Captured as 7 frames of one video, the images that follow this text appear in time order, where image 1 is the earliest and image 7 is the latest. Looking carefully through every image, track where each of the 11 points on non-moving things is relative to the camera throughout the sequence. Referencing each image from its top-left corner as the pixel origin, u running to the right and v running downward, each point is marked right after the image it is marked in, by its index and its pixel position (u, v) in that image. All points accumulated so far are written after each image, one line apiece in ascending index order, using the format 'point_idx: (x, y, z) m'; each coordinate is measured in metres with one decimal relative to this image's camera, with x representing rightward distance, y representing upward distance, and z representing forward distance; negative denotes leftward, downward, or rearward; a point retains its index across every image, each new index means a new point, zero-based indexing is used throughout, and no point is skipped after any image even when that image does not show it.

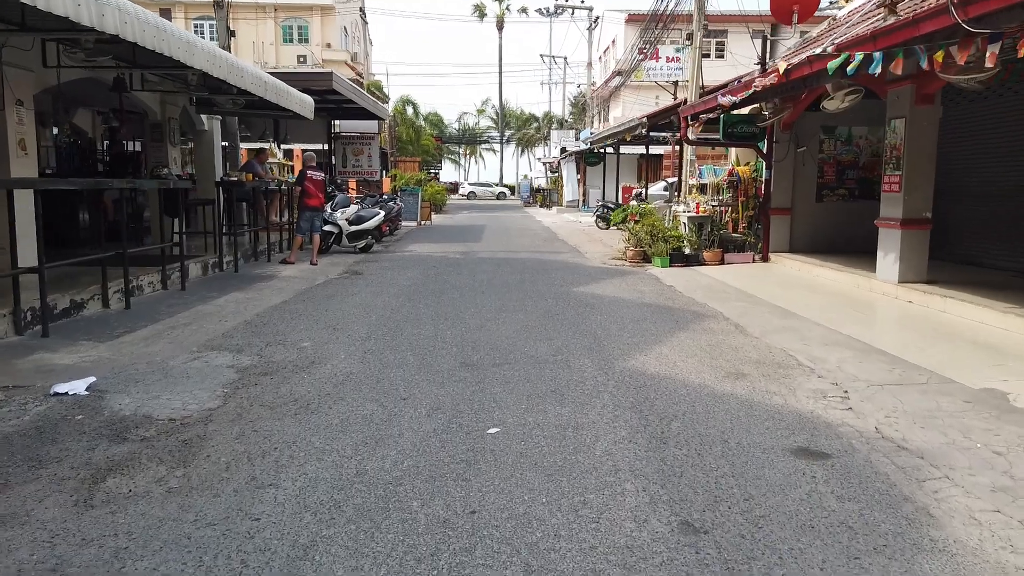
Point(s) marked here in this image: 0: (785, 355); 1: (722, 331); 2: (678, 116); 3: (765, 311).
0: (+2.4, -0.6, +6.3) m
1: (+2.1, -0.4, +7.3) m
2: (+3.8, +4.0, +16.7) m
3: (+3.0, -0.3, +8.5) m
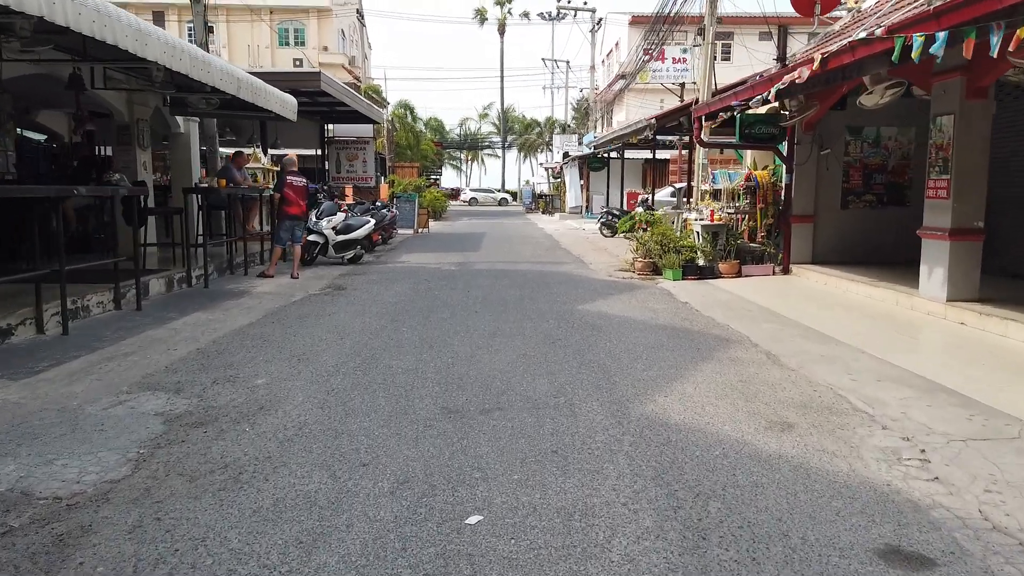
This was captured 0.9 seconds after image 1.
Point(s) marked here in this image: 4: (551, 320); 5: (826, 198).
0: (+2.3, -0.8, +5.2) m
1: (+2.1, -0.6, +6.2) m
2: (+3.8, +3.7, +15.6) m
3: (+2.9, -0.5, +7.4) m
4: (+0.4, -0.4, +8.1) m
5: (+5.2, +1.5, +12.0) m
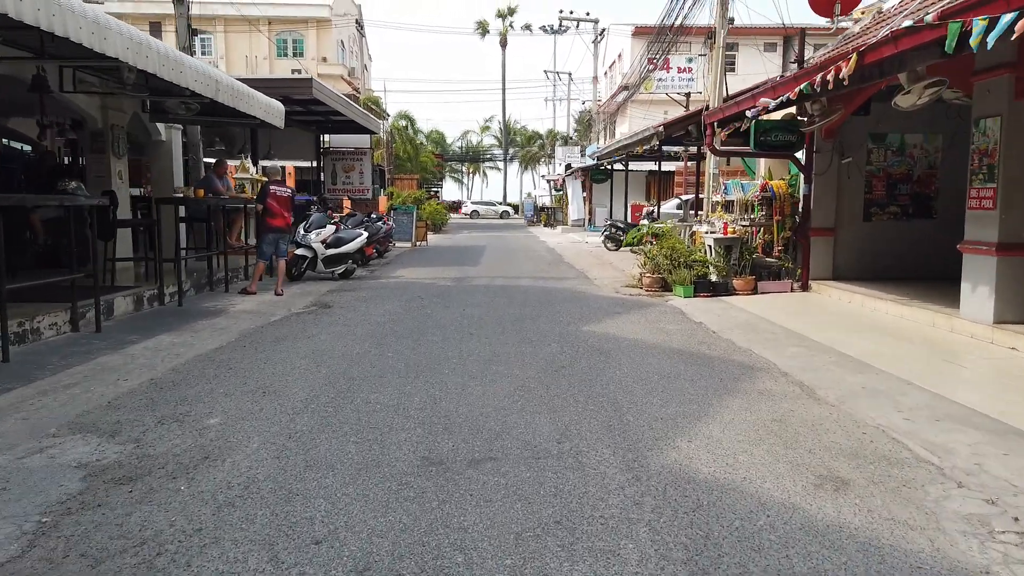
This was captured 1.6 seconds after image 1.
0: (+2.3, -0.9, +4.4) m
1: (+2.1, -0.8, +5.4) m
2: (+3.8, +3.4, +14.9) m
3: (+2.9, -0.7, +6.6) m
4: (+0.4, -0.6, +7.3) m
5: (+5.2, +1.2, +11.2) m
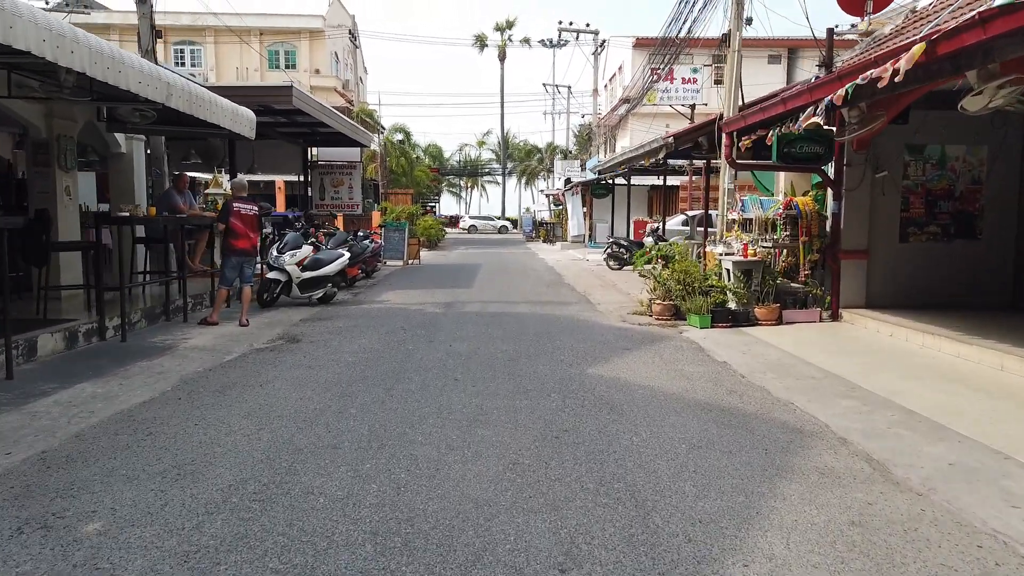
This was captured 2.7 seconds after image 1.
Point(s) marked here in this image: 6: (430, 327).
0: (+2.2, -1.2, +3.2) m
1: (+2.0, -1.1, +4.2) m
2: (+3.7, +2.9, +13.7) m
3: (+2.8, -1.0, +5.3) m
4: (+0.4, -0.9, +6.1) m
5: (+5.2, +0.8, +10.0) m
6: (-1.1, -0.5, +9.7) m
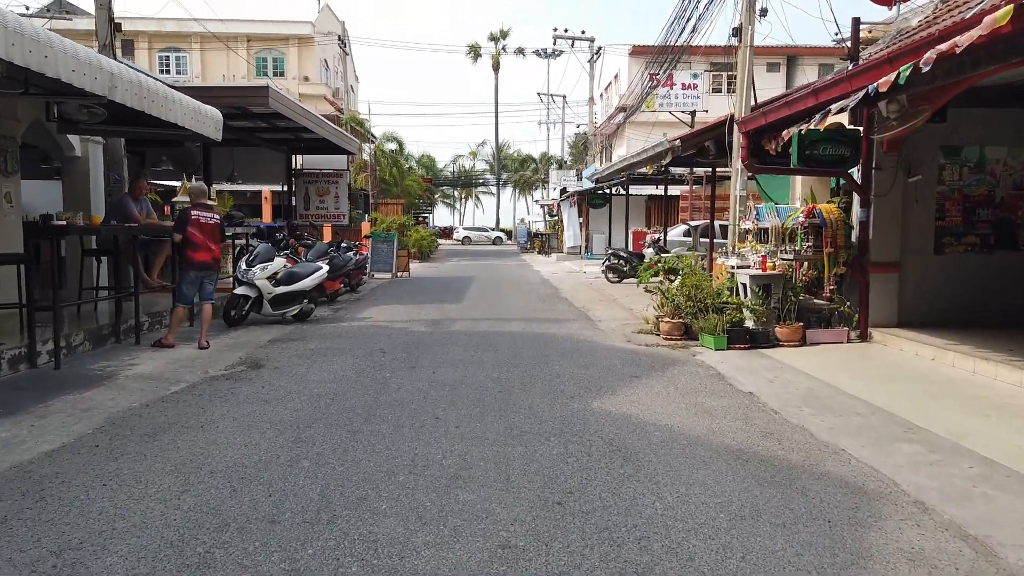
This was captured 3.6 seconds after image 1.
0: (+2.2, -1.3, +2.1) m
1: (+1.9, -1.2, +3.1) m
2: (+3.6, +2.6, +12.8) m
3: (+2.8, -1.1, +4.3) m
4: (+0.3, -1.0, +5.0) m
5: (+5.1, +0.6, +9.0) m
6: (-1.2, -0.7, +8.7) m
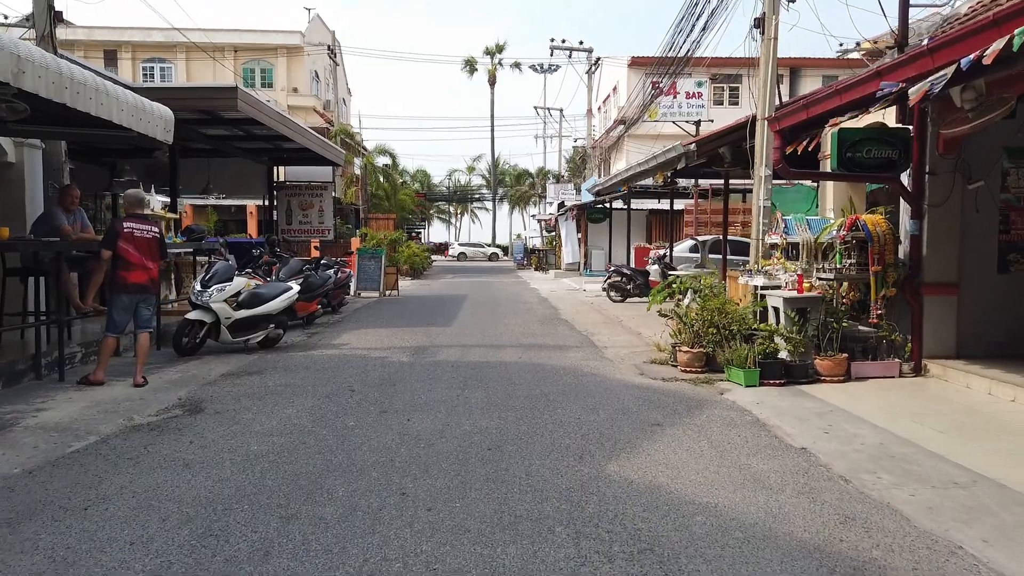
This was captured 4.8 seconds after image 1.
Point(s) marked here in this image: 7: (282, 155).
0: (+2.2, -1.4, +0.8) m
1: (+1.9, -1.4, +1.8) m
2: (+3.5, +2.3, +11.5) m
3: (+2.7, -1.3, +3.0) m
4: (+0.2, -1.2, +3.7) m
5: (+5.0, +0.4, +7.7) m
6: (-1.3, -1.0, +7.3) m
7: (-6.1, +3.5, +19.2) m
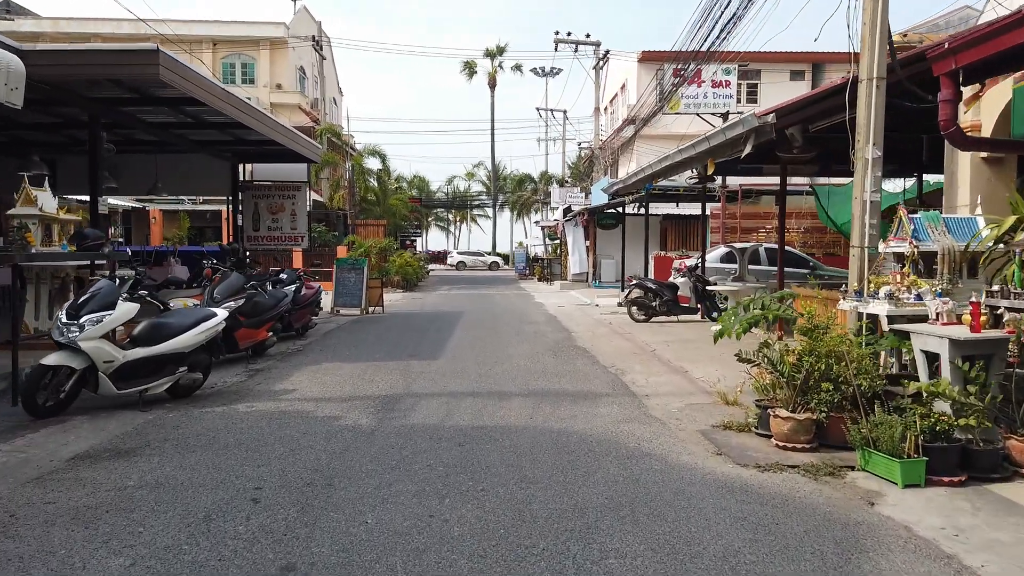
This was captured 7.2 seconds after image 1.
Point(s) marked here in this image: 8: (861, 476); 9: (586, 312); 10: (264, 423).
0: (+2.2, -1.6, -2.1) m
1: (+2.0, -1.5, -1.1) m
2: (+3.6, +2.0, +8.7) m
3: (+2.8, -1.5, +0.1) m
4: (+0.3, -1.4, +0.8) m
5: (+5.1, +0.1, +4.9) m
6: (-1.2, -1.2, +4.5) m
7: (-6.1, +3.2, +16.4) m
8: (+2.3, -1.2, +4.8) m
9: (+1.9, -0.6, +18.0) m
10: (-2.2, -1.2, +6.3) m
